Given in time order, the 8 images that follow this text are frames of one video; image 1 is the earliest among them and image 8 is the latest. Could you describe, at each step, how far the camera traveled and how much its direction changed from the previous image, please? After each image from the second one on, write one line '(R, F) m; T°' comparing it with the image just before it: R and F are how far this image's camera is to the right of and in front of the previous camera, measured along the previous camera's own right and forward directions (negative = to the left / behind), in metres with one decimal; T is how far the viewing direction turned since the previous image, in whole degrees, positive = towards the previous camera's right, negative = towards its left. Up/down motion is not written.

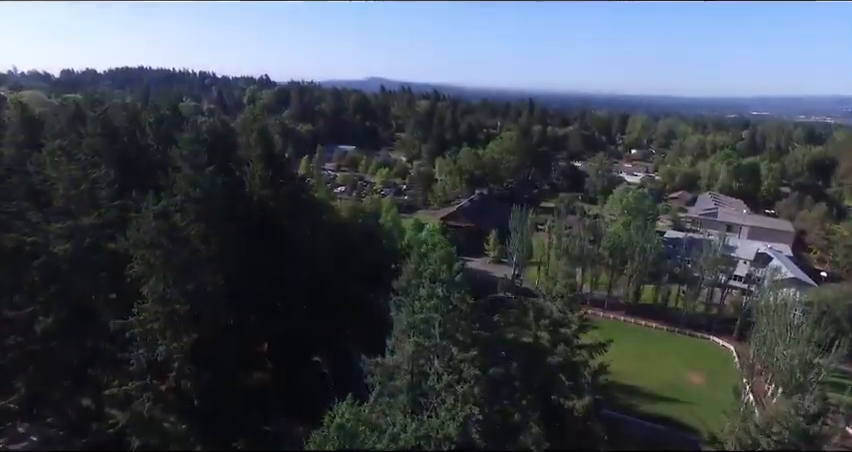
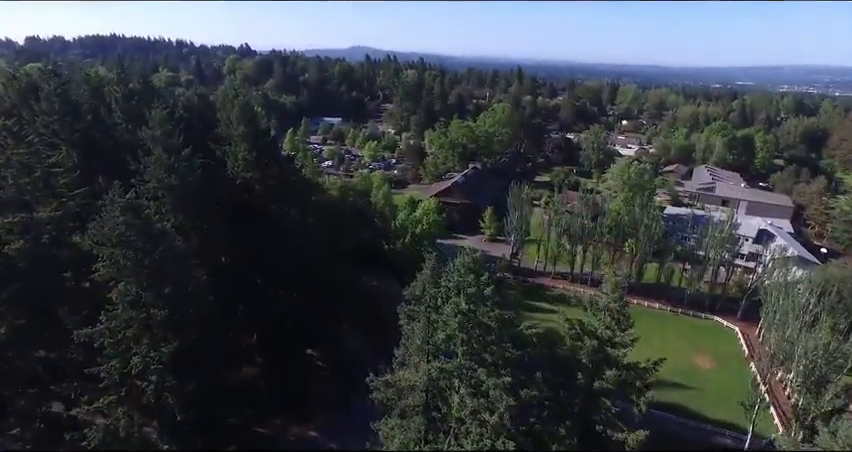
(-0.5, +1.5) m; +2°
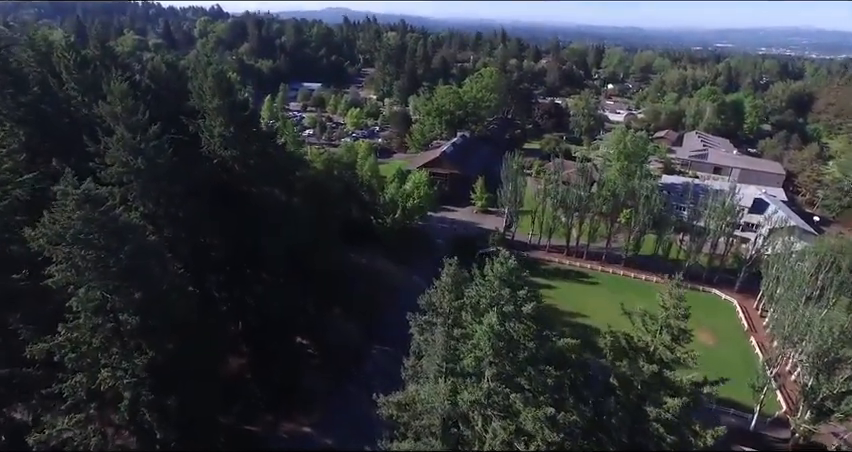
(-0.5, +1.4) m; +2°
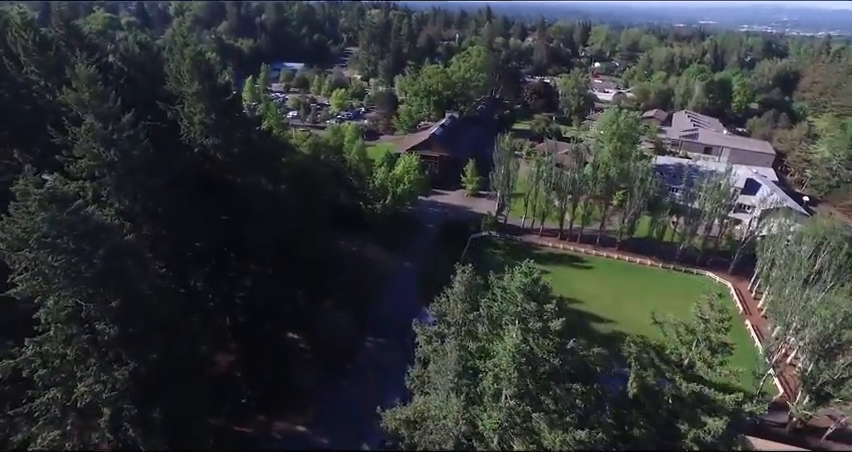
(-0.3, +0.7) m; +2°
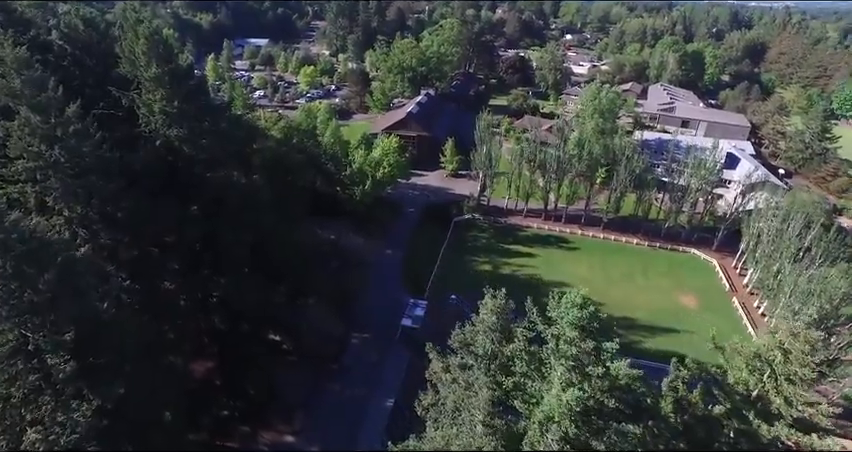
(-0.5, +1.1) m; +3°
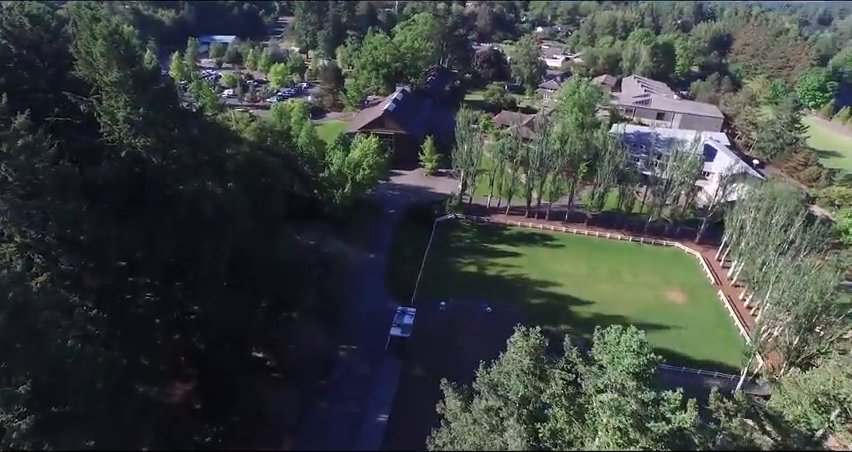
(-0.4, +0.8) m; +3°
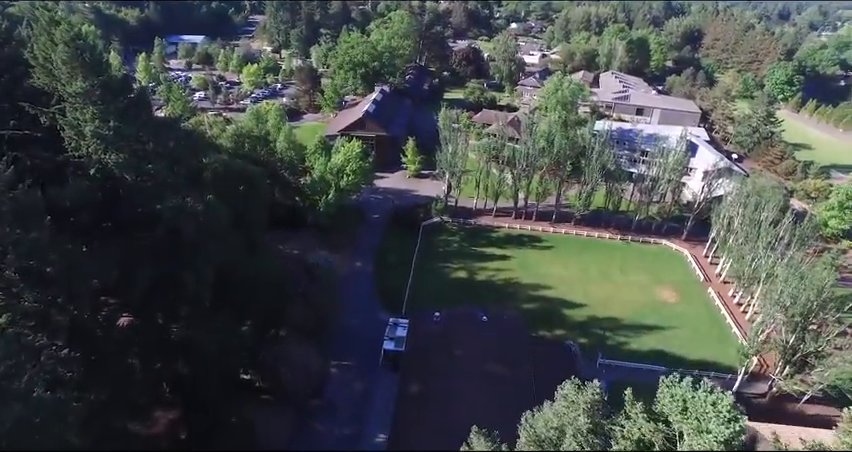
(-0.5, +0.7) m; +3°
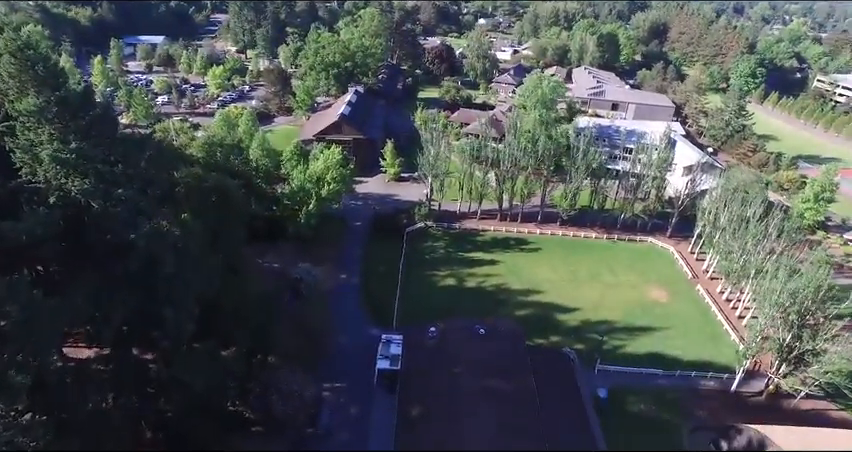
(-0.6, +0.9) m; +3°
